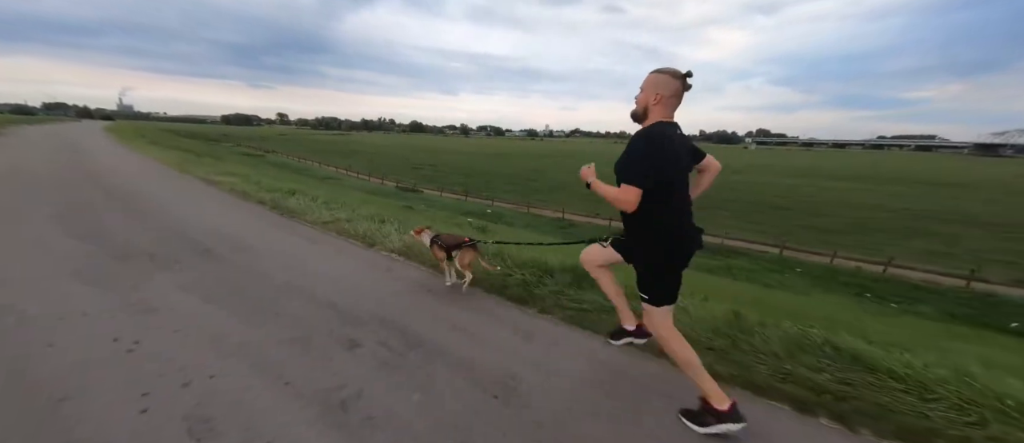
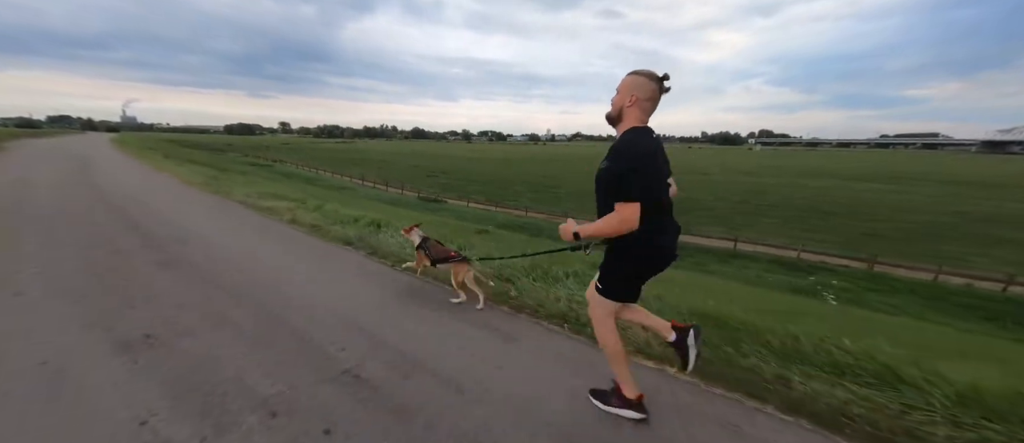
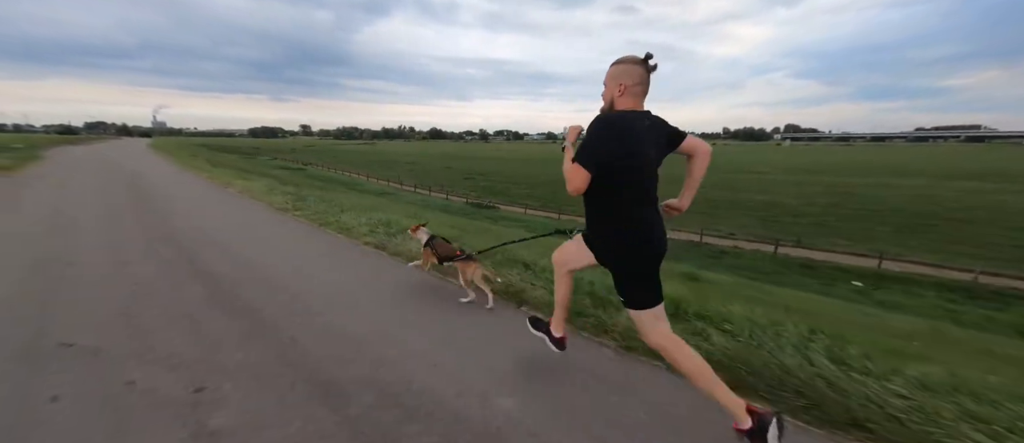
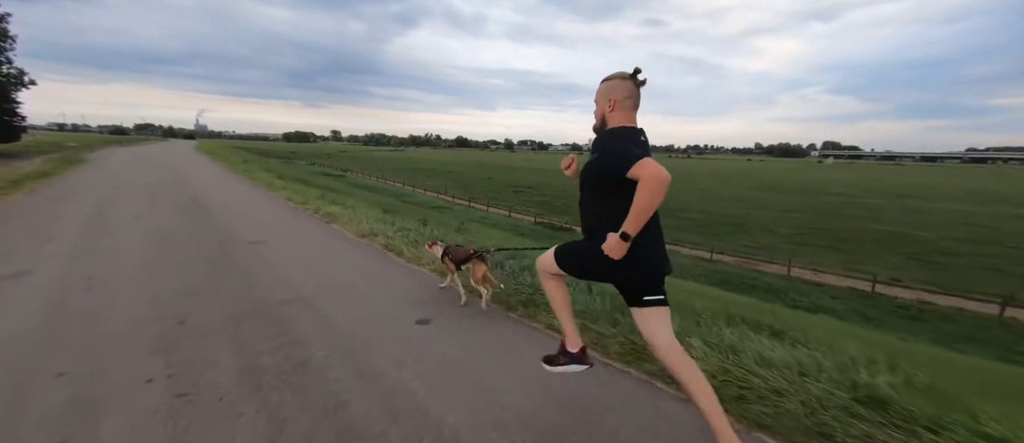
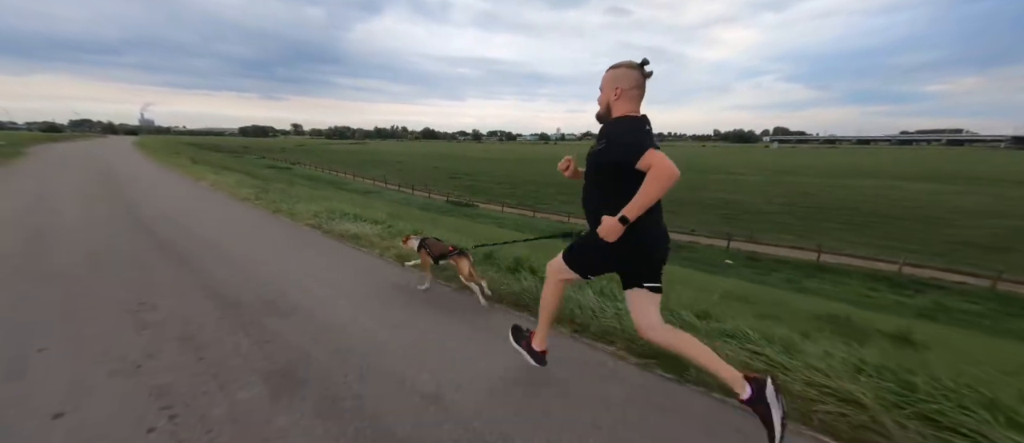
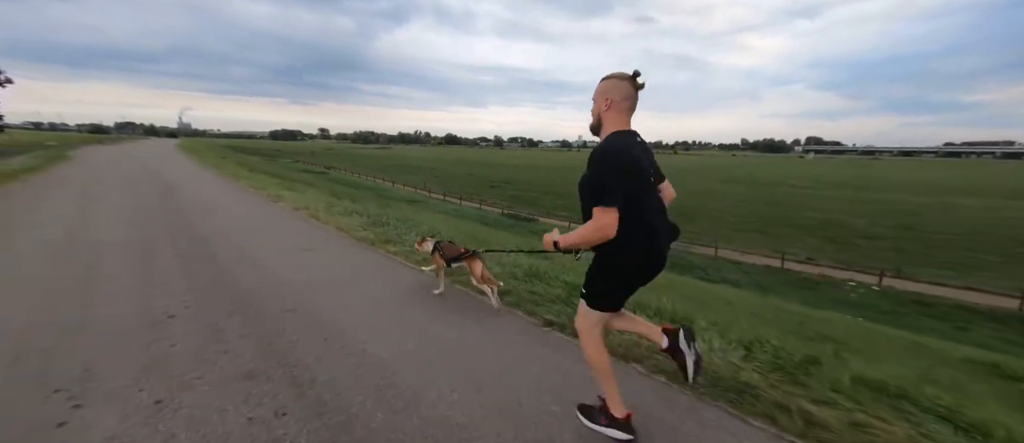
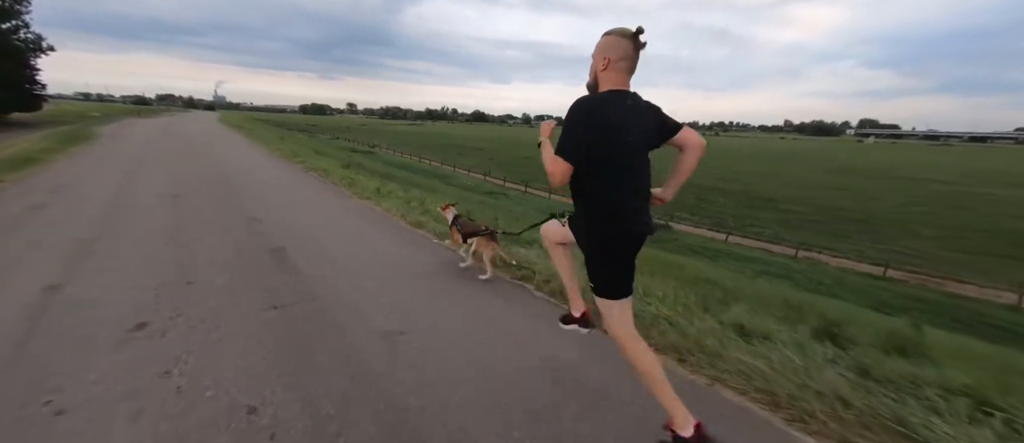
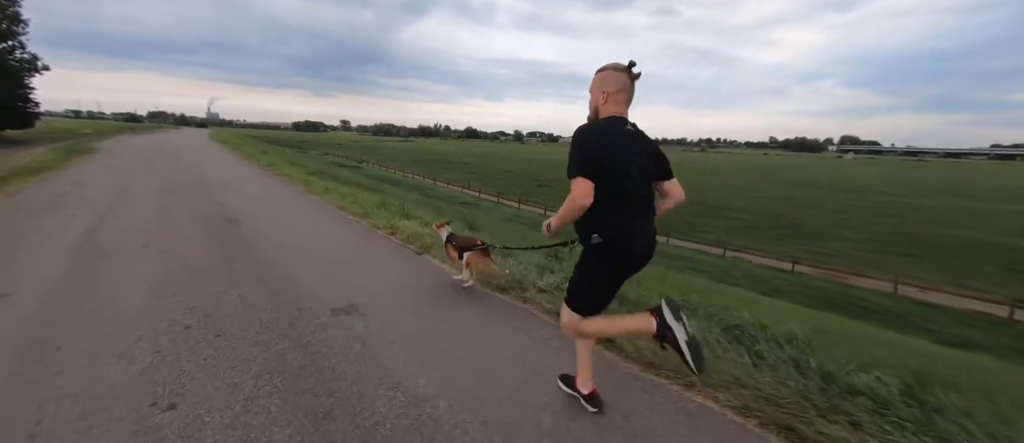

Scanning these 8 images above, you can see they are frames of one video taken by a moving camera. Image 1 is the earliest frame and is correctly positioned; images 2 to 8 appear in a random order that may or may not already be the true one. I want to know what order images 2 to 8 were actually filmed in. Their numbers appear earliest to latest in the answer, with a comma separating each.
2, 5, 3, 6, 4, 8, 7
